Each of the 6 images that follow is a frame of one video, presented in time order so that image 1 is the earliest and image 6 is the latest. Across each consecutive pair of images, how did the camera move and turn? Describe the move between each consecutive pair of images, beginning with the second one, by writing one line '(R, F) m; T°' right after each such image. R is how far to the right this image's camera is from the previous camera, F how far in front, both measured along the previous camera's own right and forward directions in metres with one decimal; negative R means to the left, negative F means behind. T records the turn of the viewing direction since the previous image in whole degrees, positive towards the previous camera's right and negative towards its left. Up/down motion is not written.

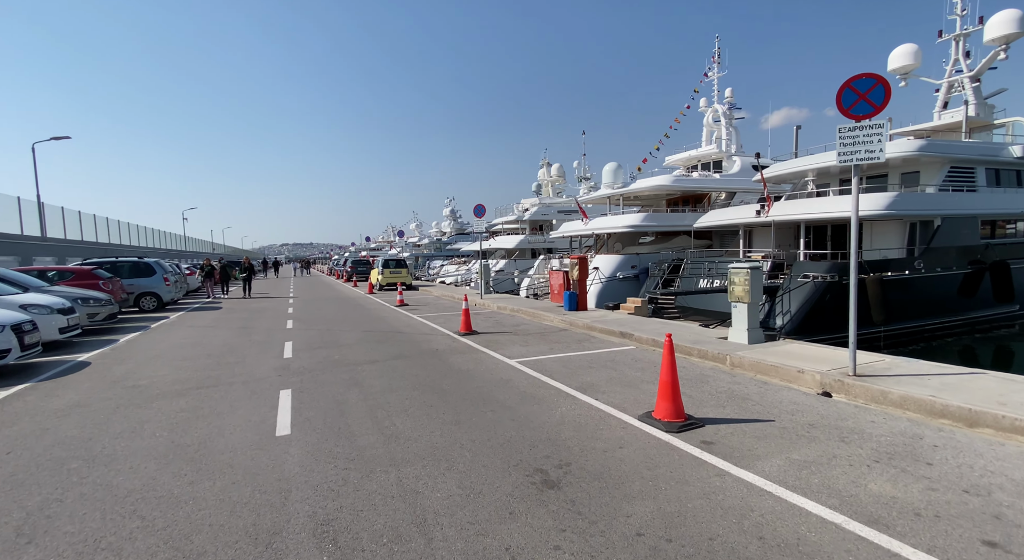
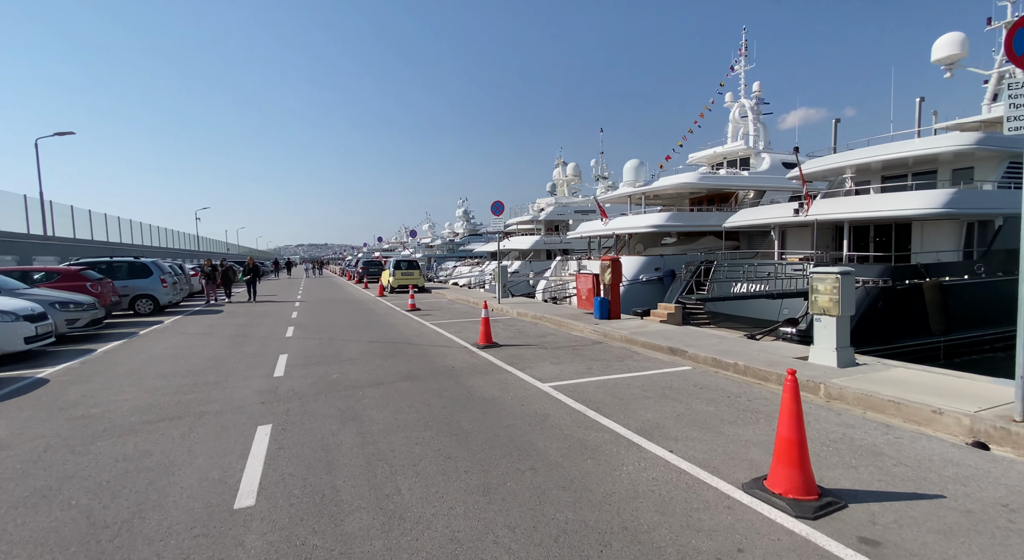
(-0.3, +1.5) m; -1°
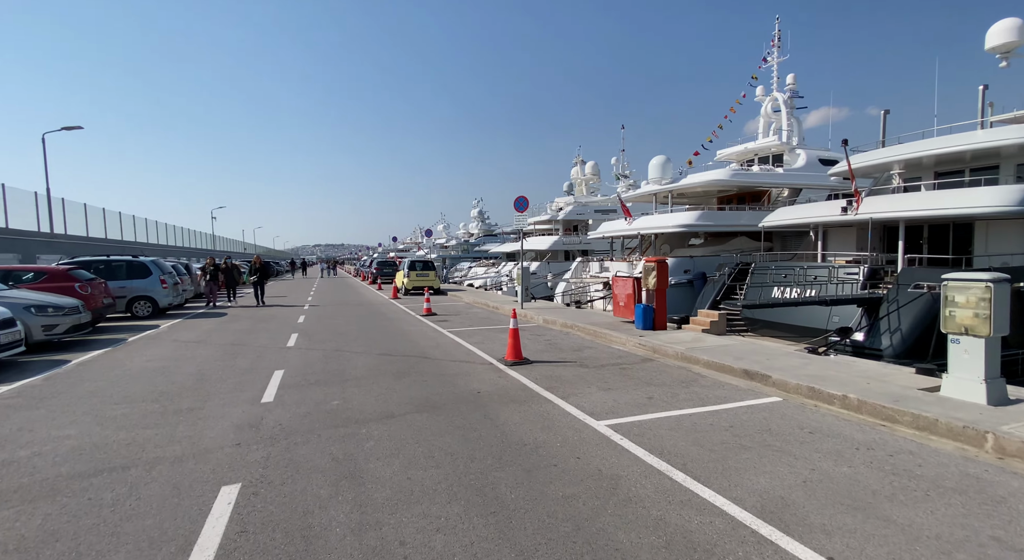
(-0.3, +1.5) m; -1°
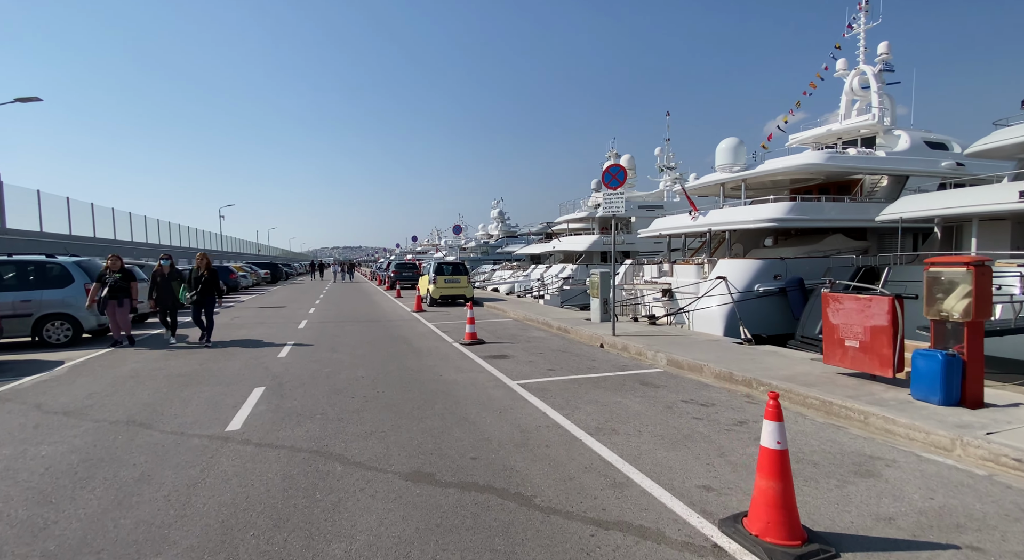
(-1.4, +5.3) m; -2°
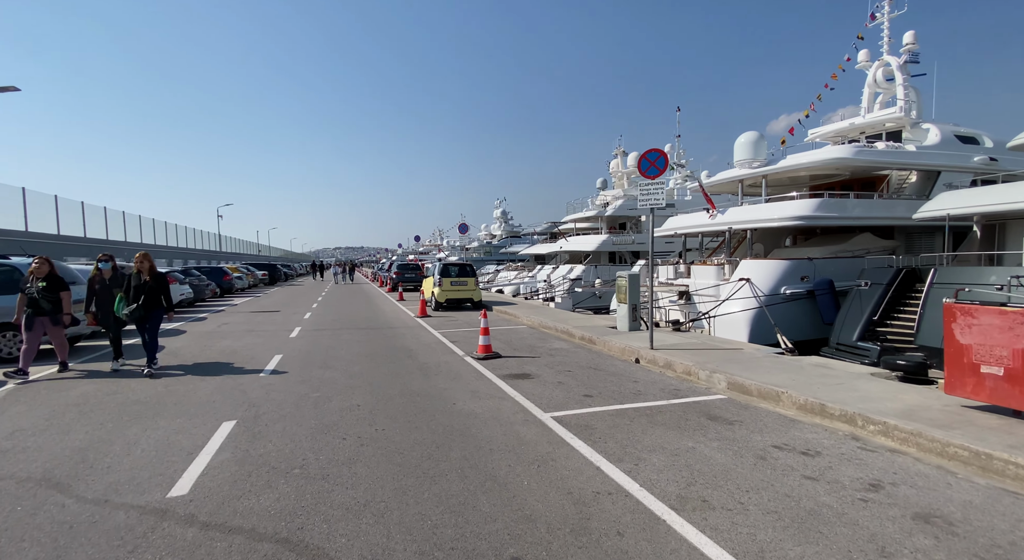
(-0.3, +1.4) m; 0°
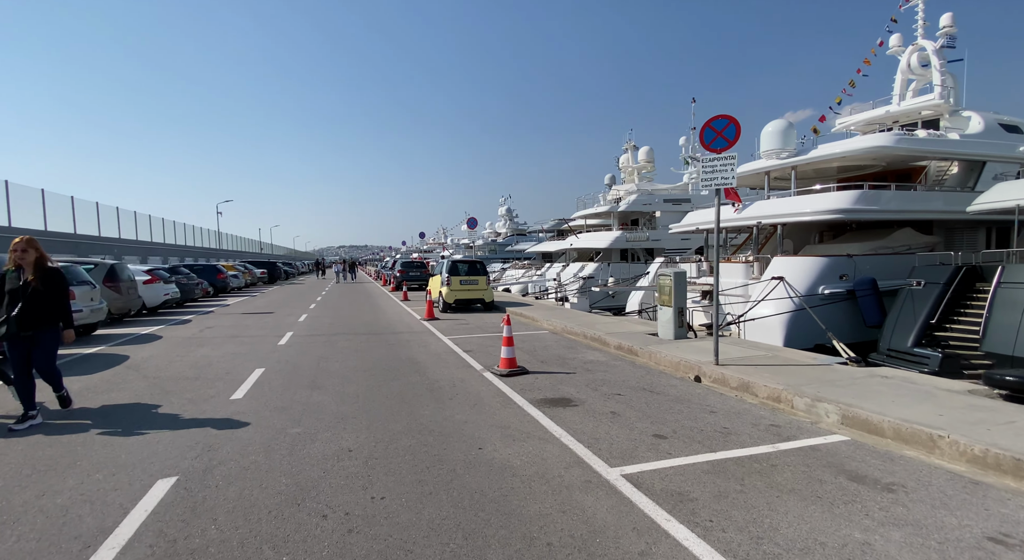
(-0.4, +1.7) m; 0°
